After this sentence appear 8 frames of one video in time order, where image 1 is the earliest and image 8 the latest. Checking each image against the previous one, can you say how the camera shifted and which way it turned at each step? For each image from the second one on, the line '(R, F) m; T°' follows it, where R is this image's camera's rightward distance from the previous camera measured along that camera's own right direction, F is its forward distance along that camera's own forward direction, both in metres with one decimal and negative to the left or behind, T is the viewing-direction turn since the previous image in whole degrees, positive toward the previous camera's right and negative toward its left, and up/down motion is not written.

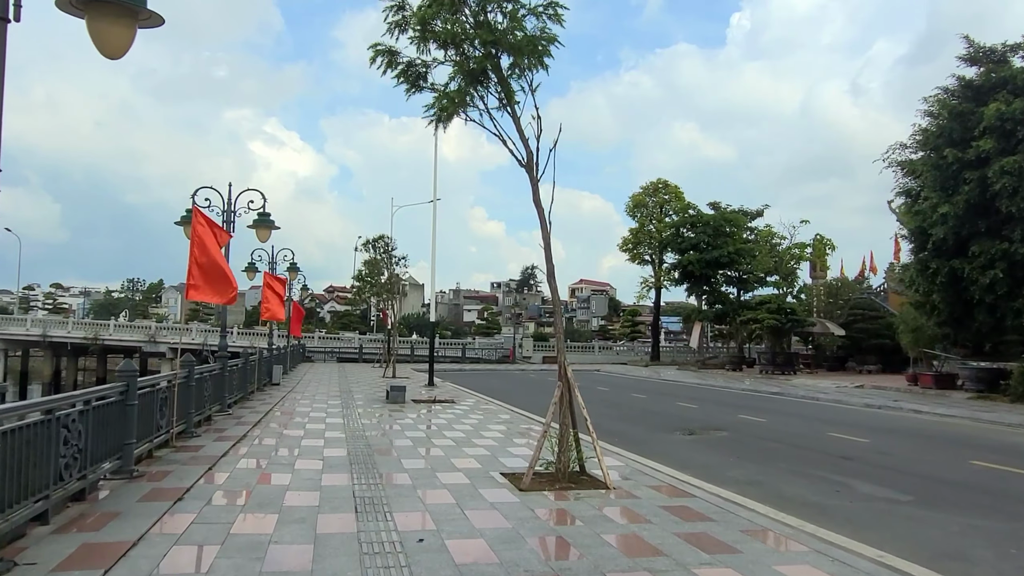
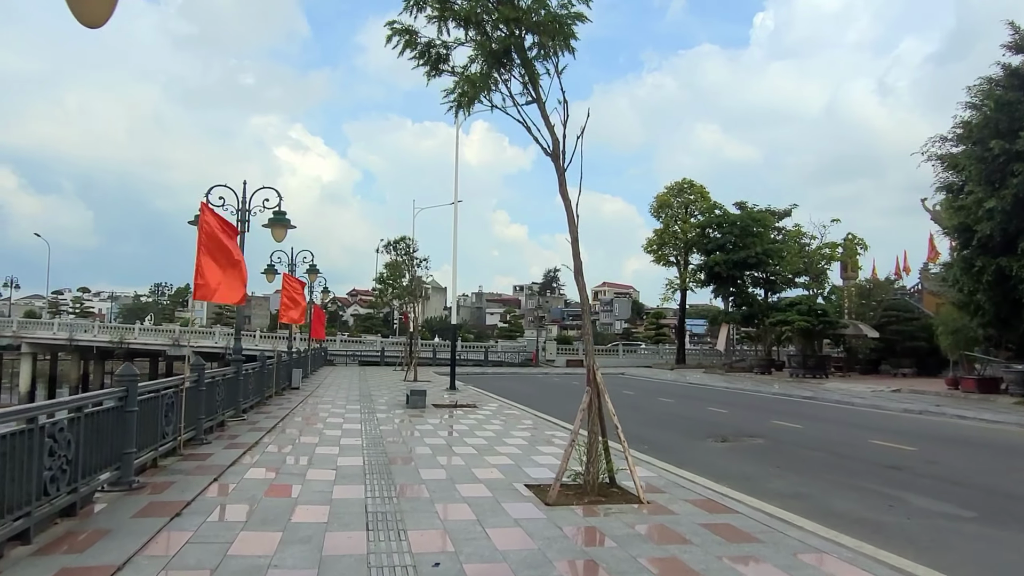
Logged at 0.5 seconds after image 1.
(0.0, +0.5) m; -2°
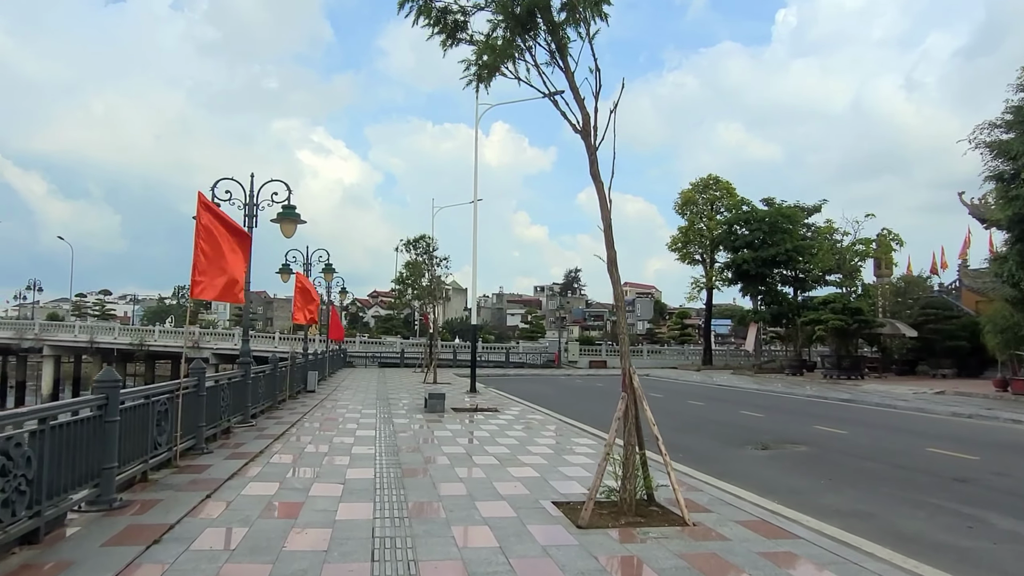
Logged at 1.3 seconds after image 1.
(0.0, +0.8) m; -2°
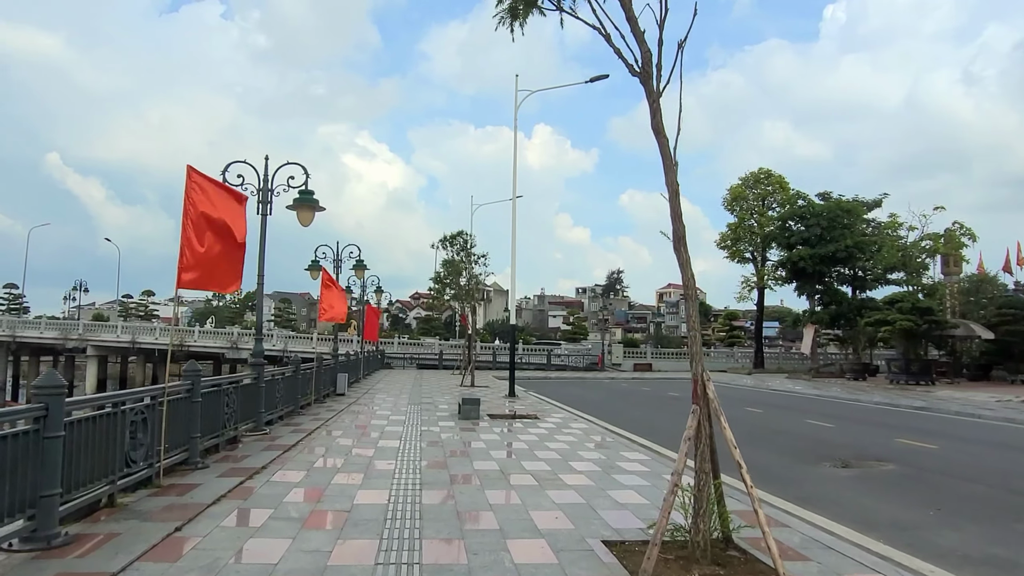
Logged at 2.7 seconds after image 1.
(0.0, +1.3) m; -3°
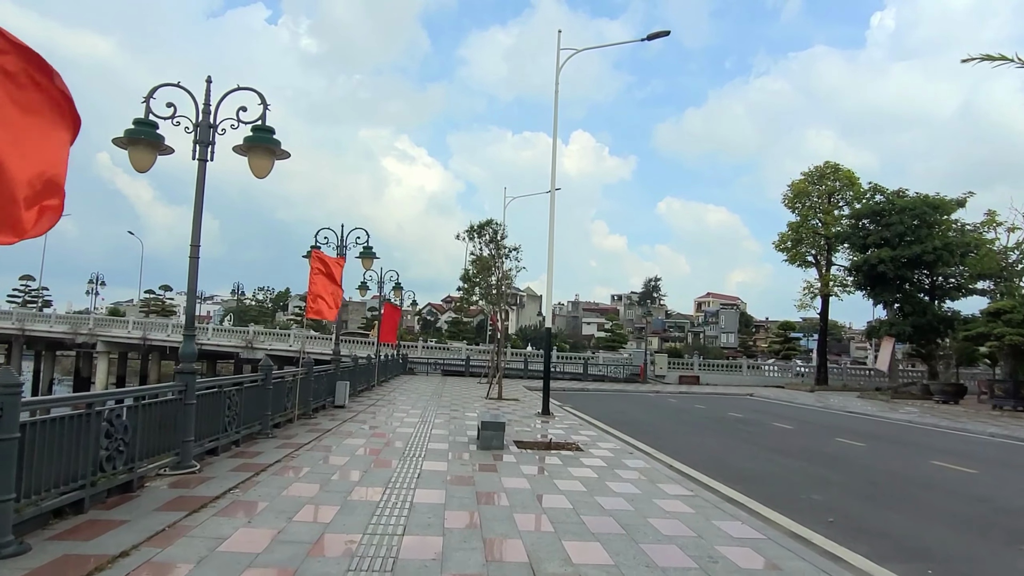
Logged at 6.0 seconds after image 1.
(-0.1, +3.3) m; -3°
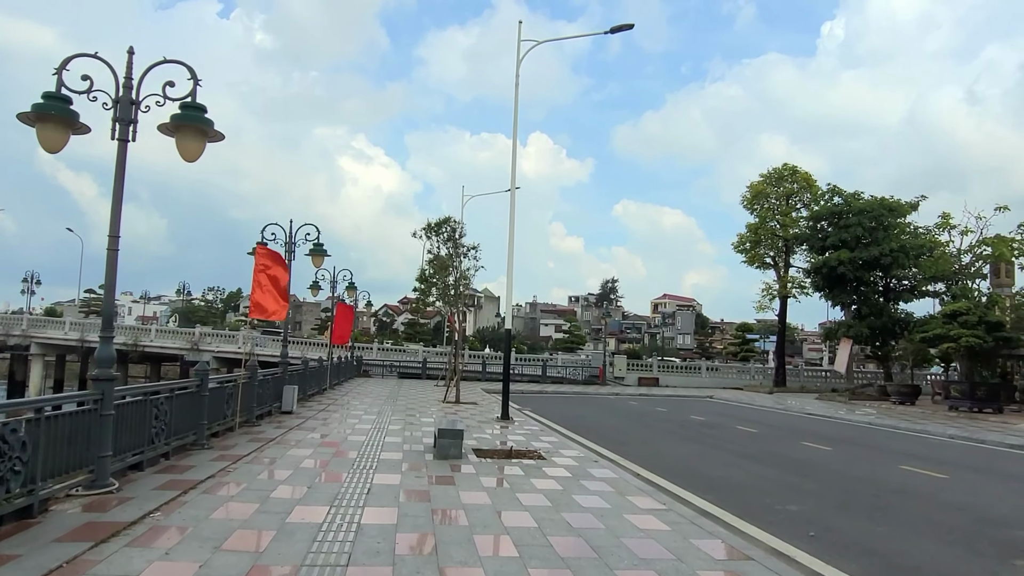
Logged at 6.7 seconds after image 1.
(0.0, +0.7) m; +3°
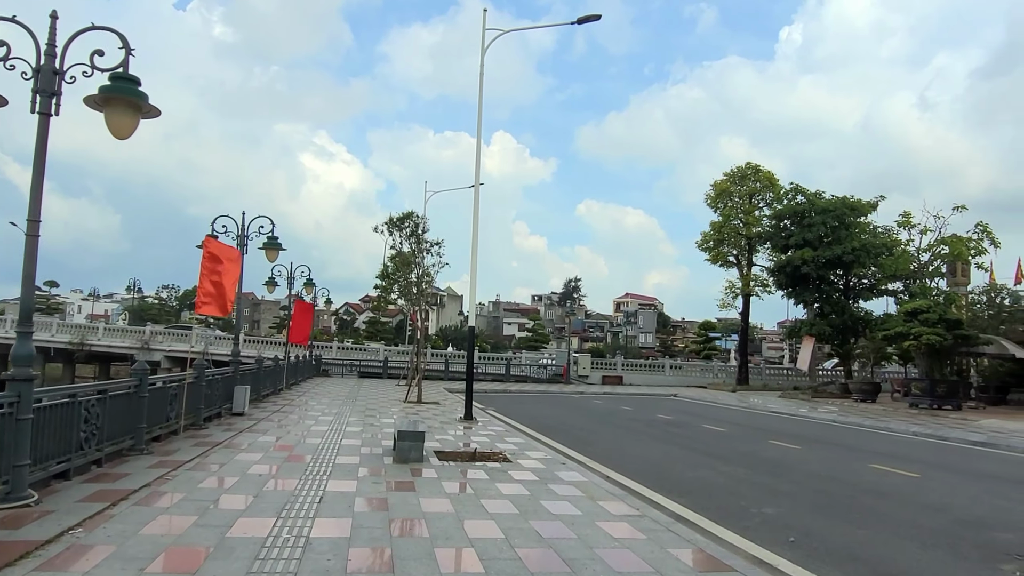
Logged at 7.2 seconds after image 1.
(0.0, +0.5) m; +3°
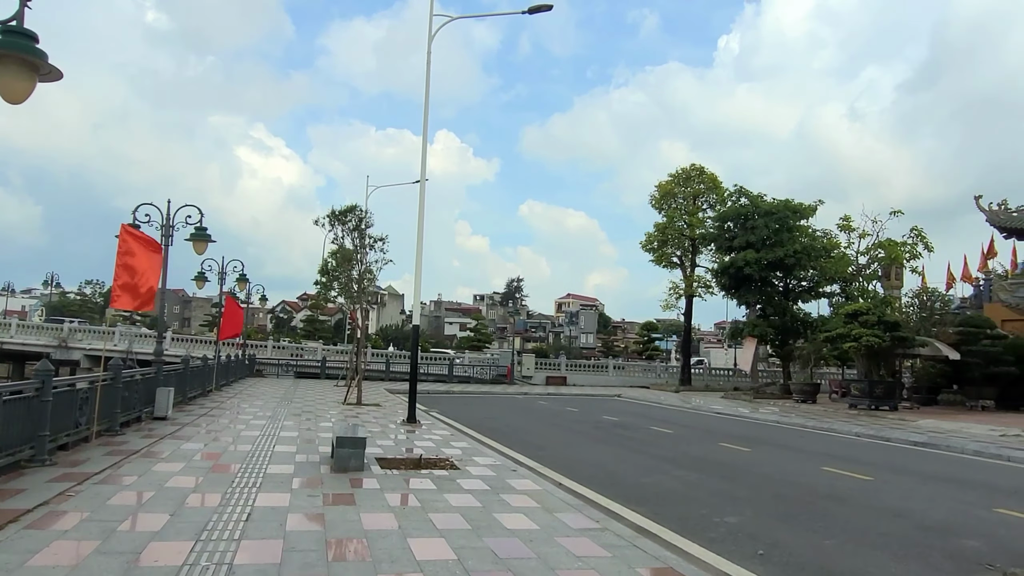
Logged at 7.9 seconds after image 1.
(-0.1, +0.6) m; +5°
